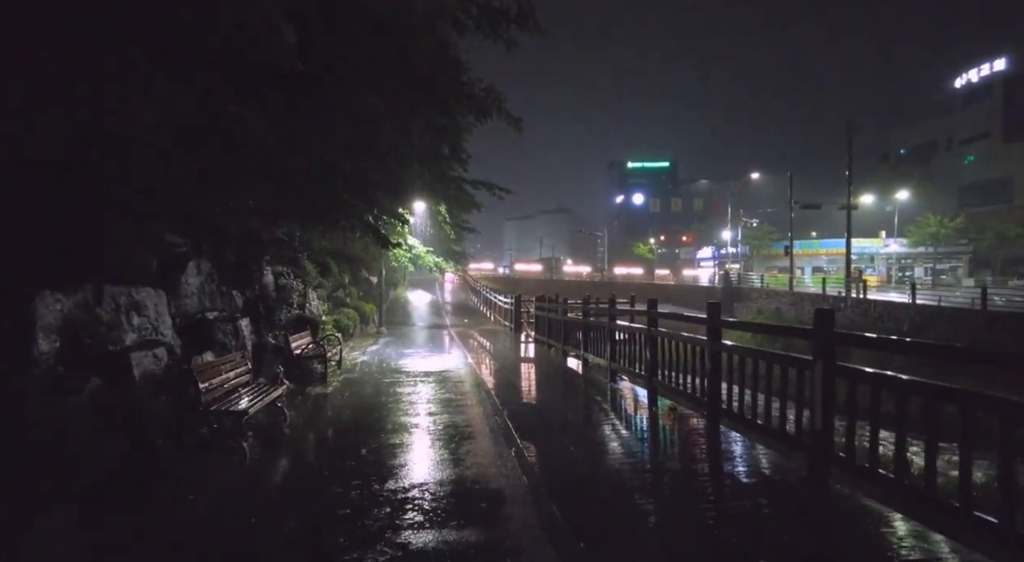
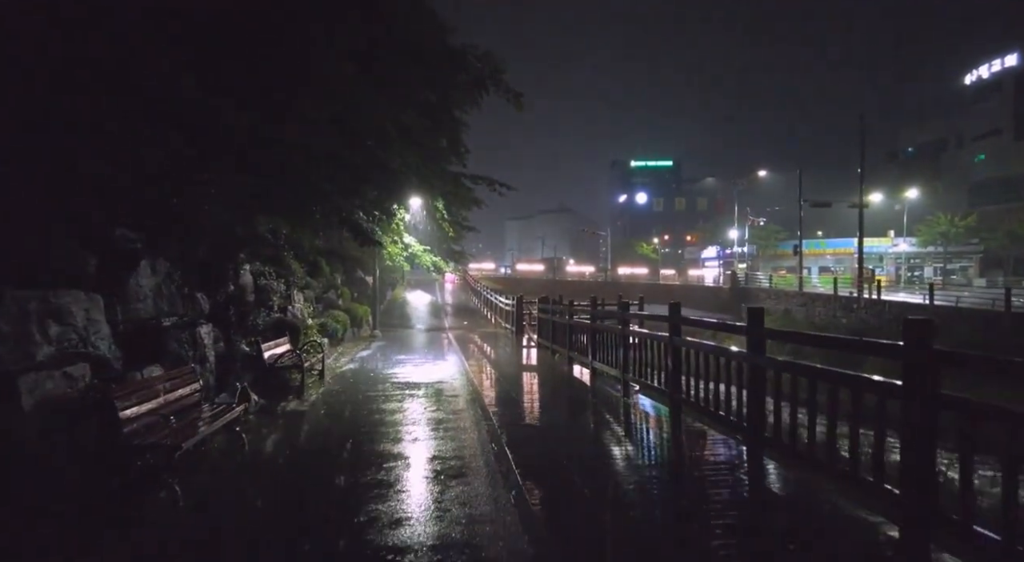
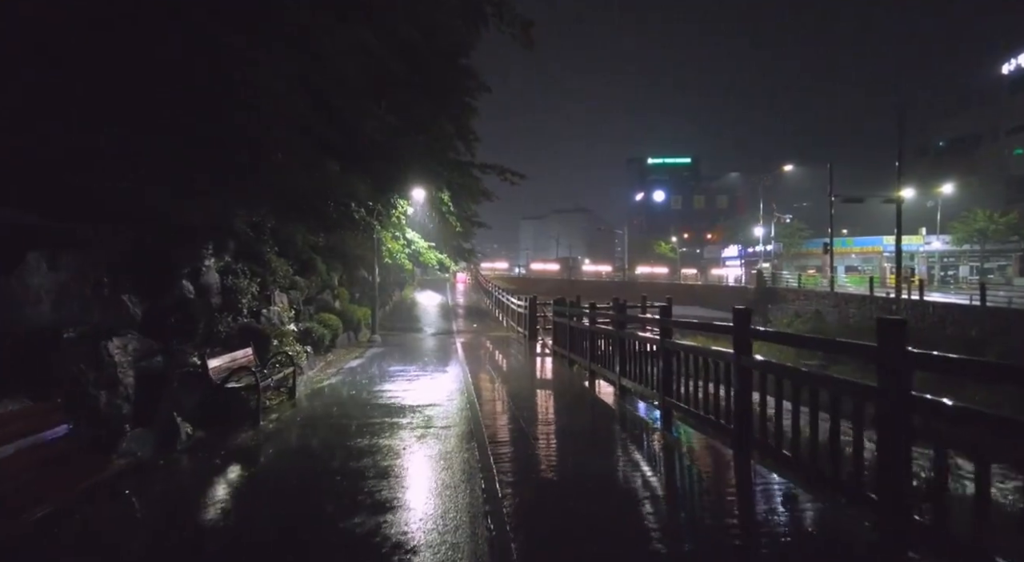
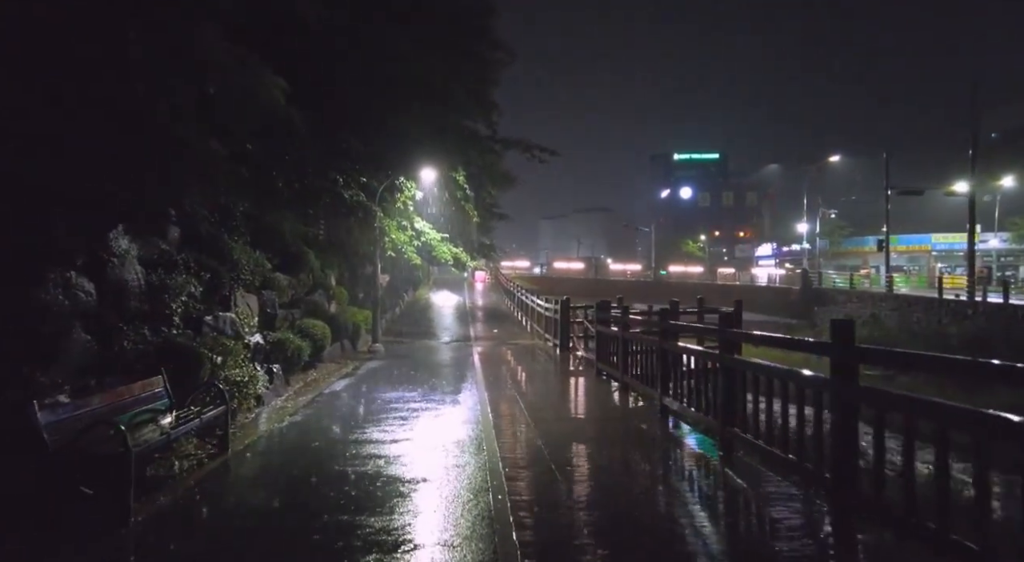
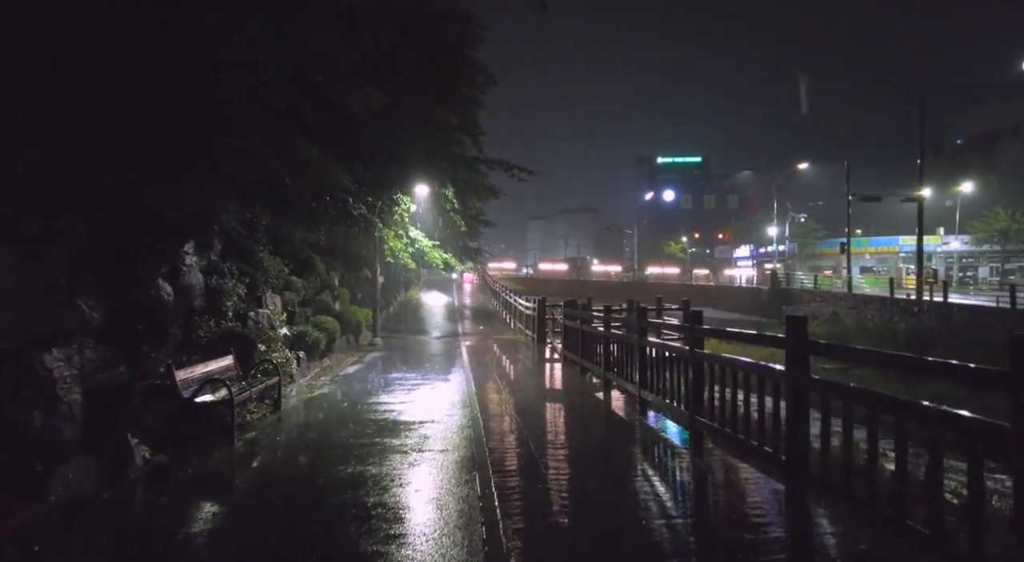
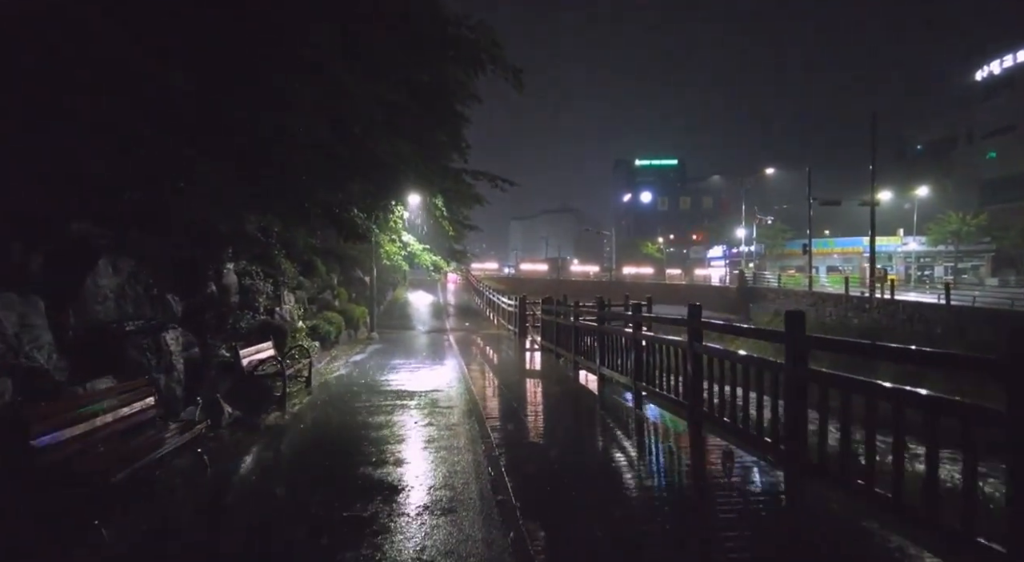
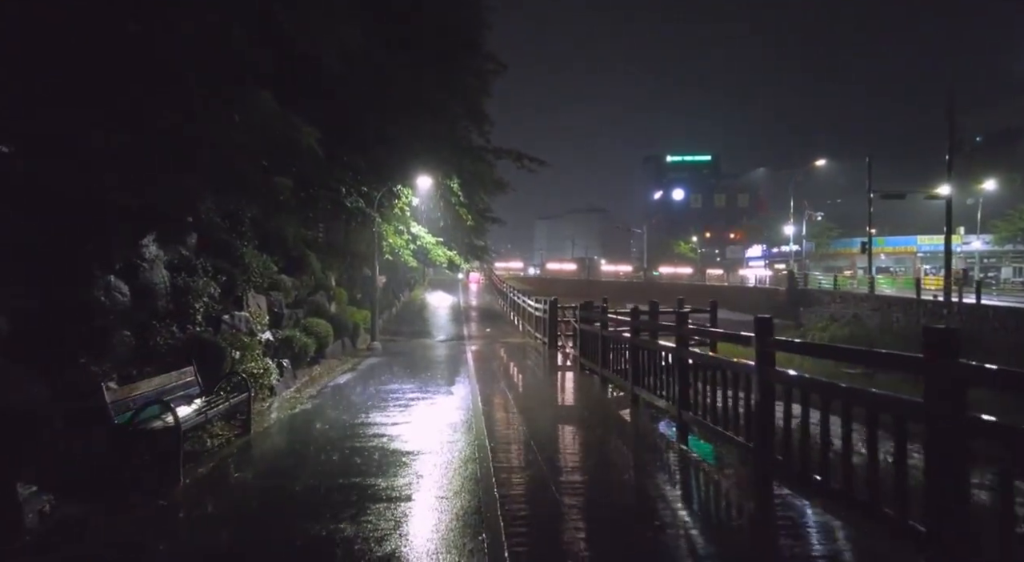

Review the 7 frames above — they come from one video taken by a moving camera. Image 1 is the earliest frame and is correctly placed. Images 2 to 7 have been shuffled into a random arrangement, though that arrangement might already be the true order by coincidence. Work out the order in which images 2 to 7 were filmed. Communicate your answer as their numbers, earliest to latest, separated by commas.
2, 6, 3, 5, 7, 4
